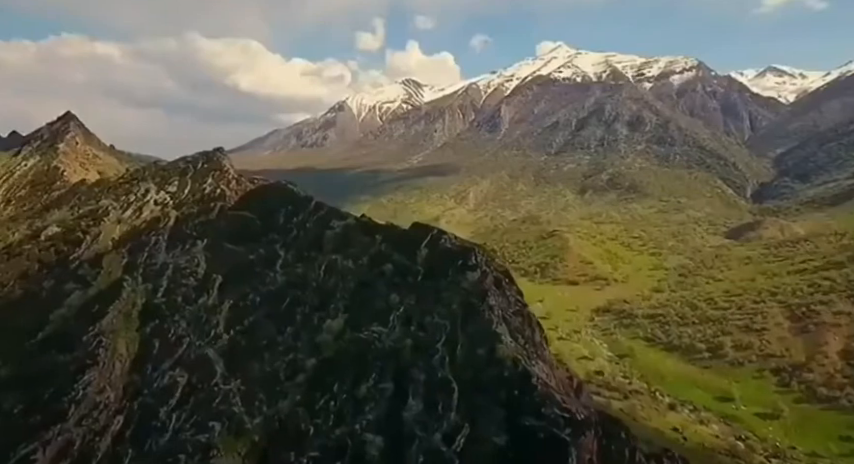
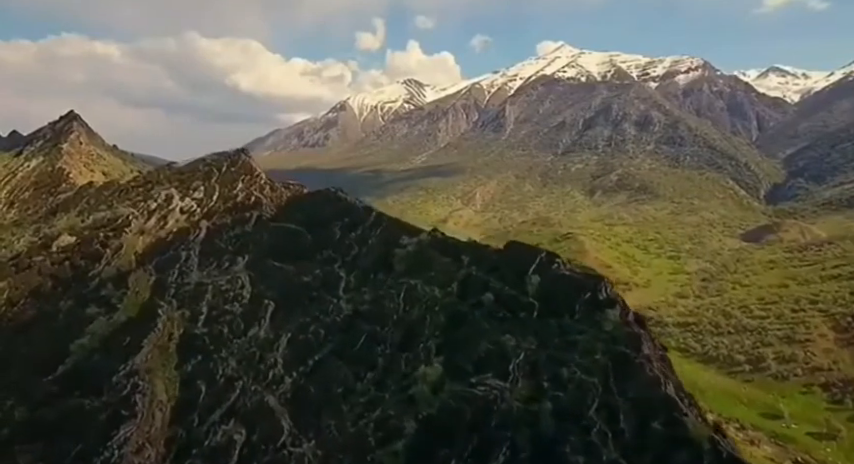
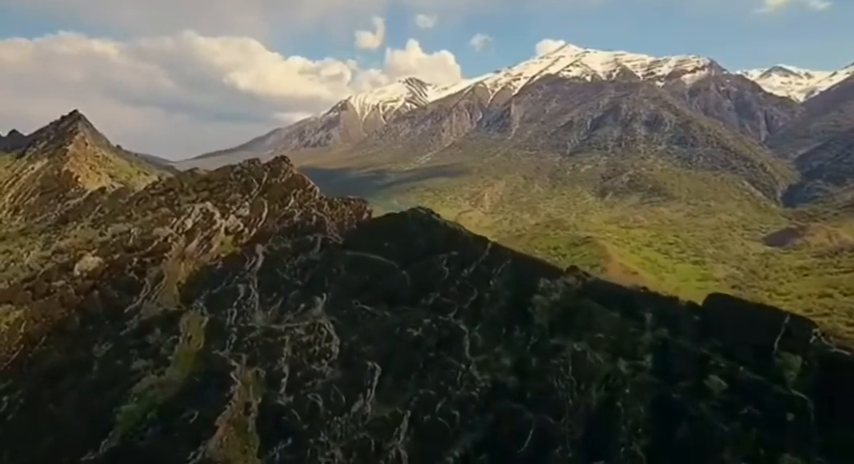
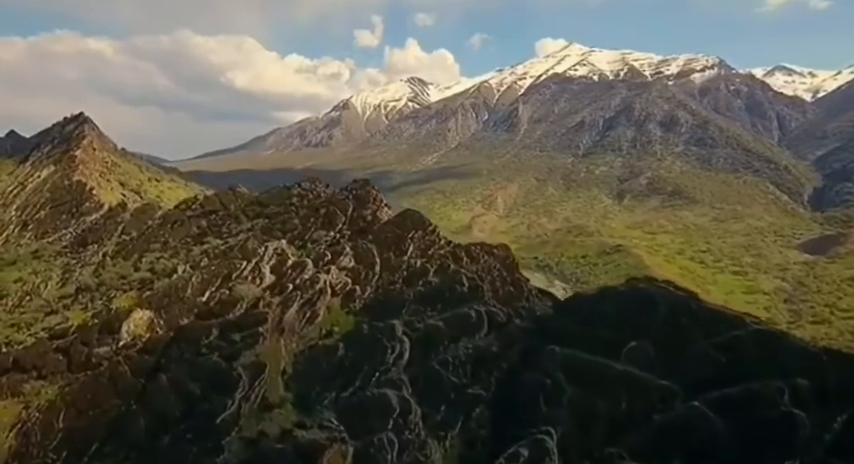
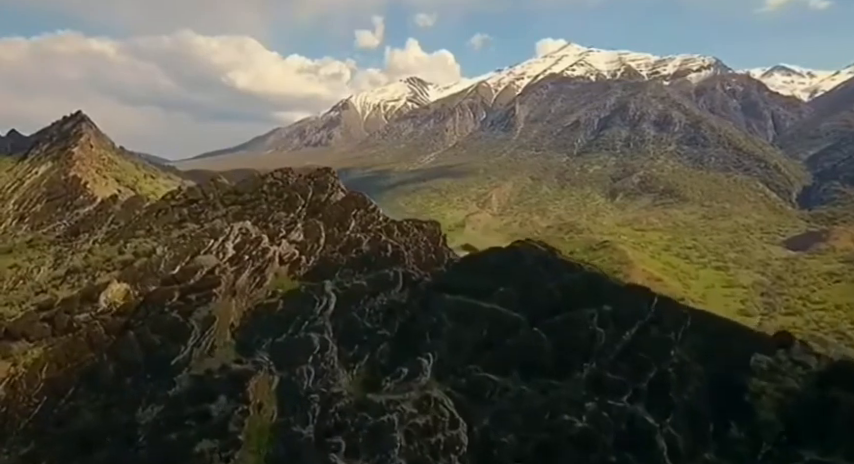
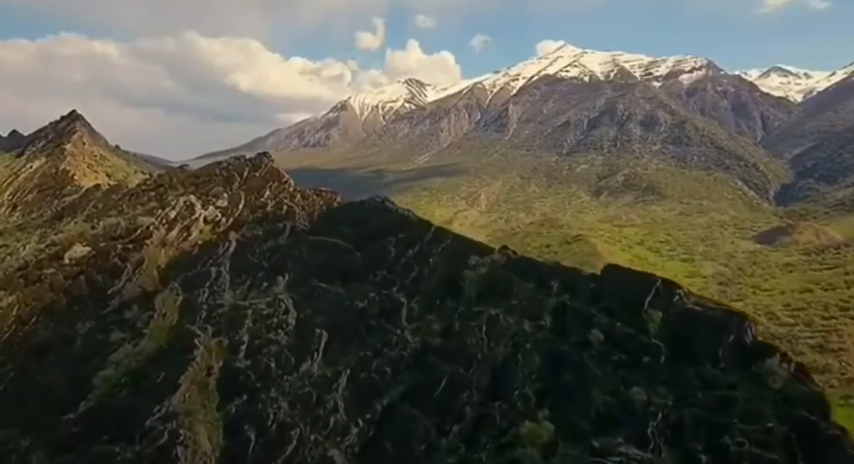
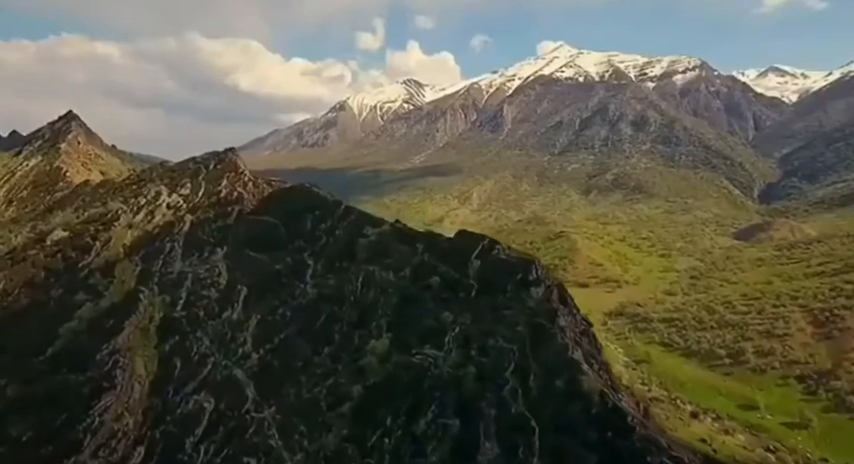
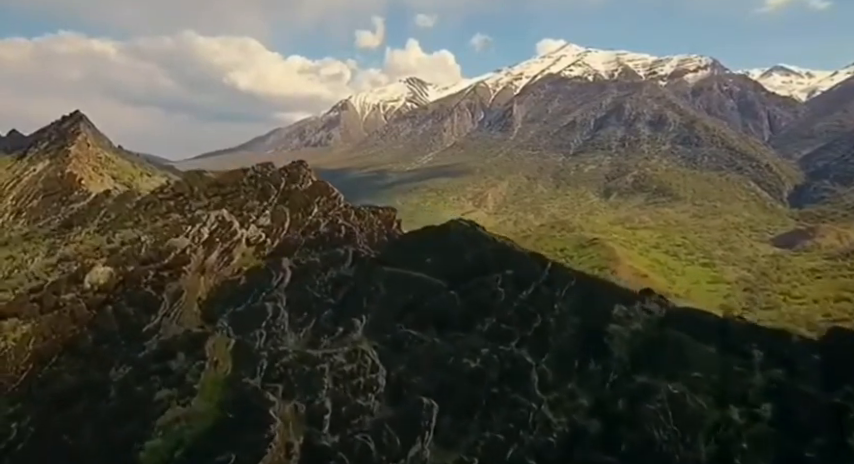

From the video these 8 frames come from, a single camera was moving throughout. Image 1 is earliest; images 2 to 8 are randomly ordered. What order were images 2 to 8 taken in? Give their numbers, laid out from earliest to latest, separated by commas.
7, 2, 6, 3, 8, 5, 4
